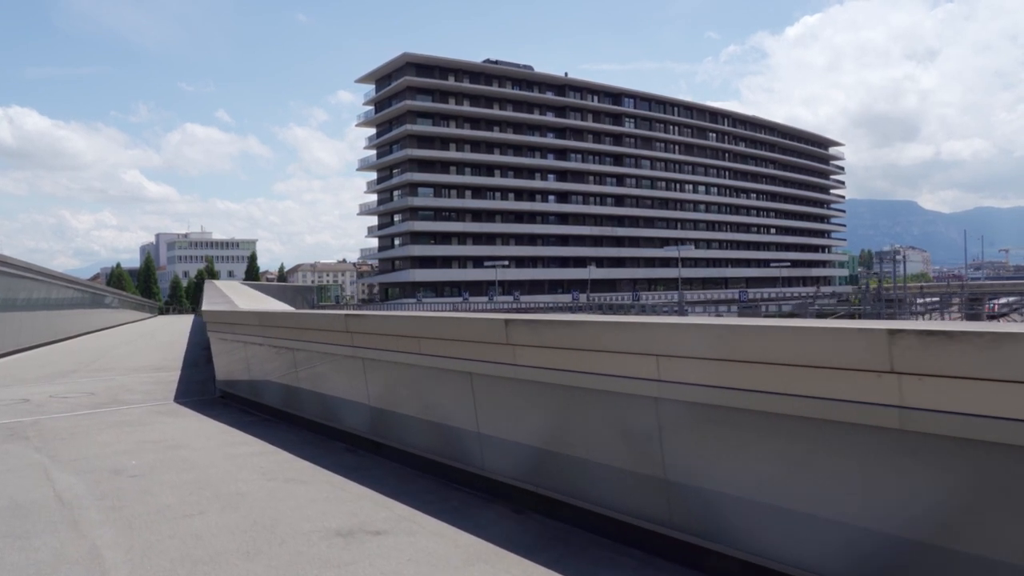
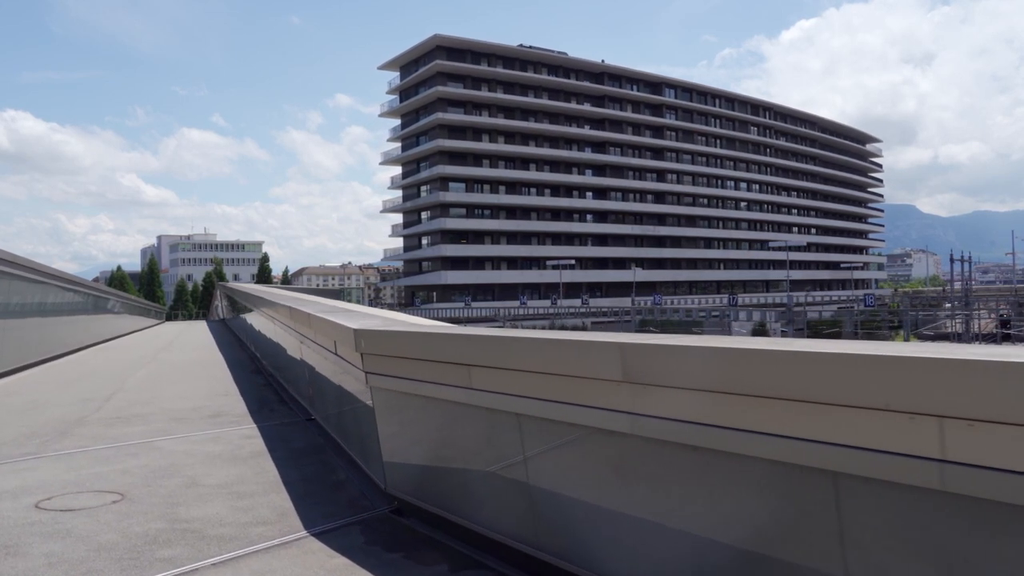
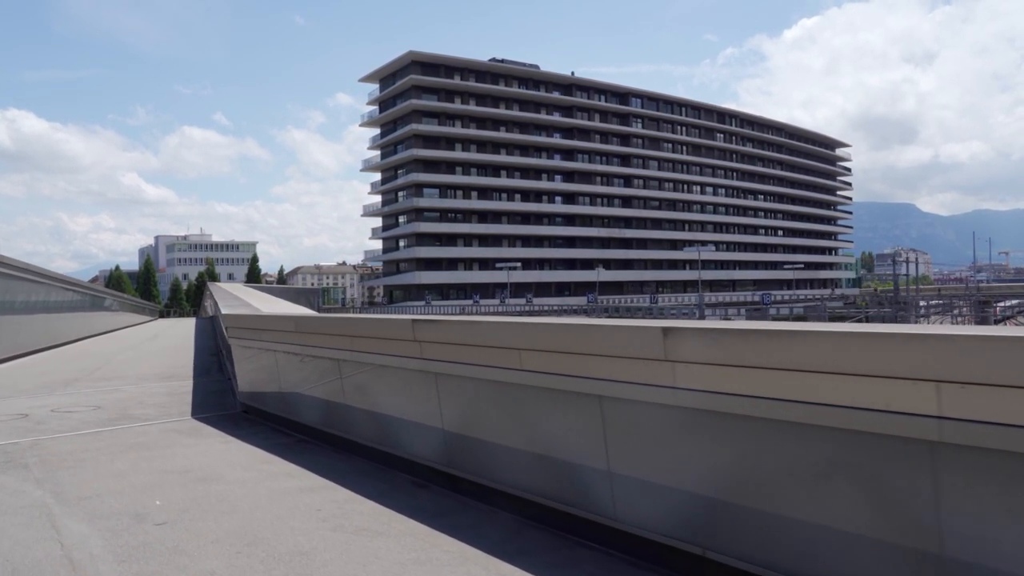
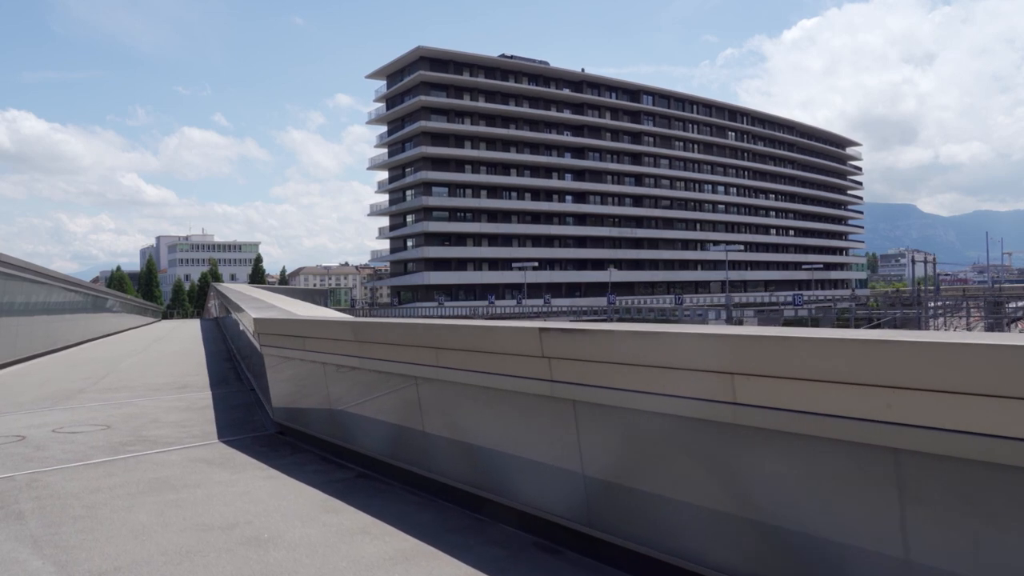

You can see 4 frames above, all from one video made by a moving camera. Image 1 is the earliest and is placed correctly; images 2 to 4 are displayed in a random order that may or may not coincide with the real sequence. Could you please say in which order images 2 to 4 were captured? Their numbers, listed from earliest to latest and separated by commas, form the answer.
3, 4, 2
